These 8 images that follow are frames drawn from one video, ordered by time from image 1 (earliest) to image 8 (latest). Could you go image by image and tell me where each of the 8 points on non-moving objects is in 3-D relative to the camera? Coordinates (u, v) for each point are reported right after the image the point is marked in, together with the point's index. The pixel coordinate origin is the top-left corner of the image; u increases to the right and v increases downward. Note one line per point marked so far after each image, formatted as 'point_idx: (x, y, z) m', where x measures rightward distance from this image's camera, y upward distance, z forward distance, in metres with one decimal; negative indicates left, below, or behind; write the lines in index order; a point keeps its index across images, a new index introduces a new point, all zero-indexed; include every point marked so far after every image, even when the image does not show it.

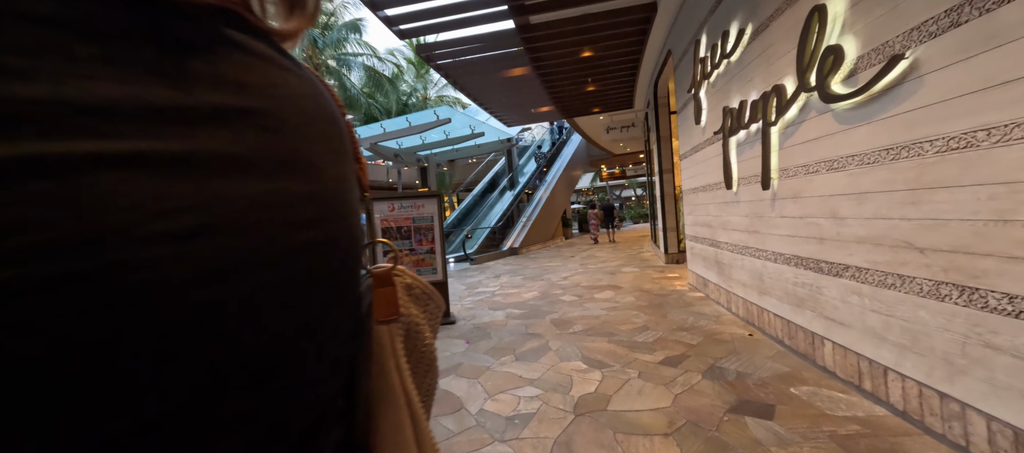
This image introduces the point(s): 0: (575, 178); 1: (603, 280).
0: (+2.7, +2.1, +17.3) m
1: (+1.5, -0.9, +6.5) m
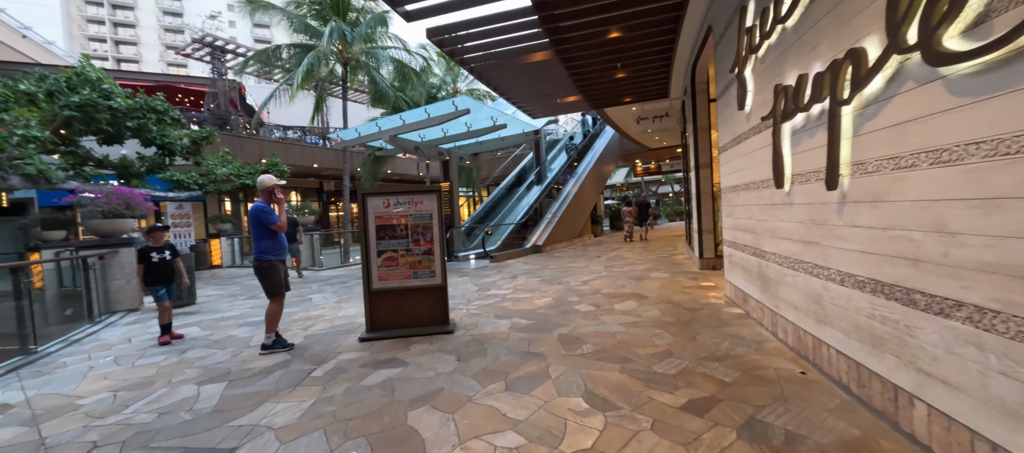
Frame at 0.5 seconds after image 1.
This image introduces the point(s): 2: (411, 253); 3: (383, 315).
0: (+3.9, +2.2, +16.5) m
1: (+1.7, -0.9, +5.8) m
2: (-1.1, -0.3, +4.4) m
3: (-1.4, -1.0, +4.5) m
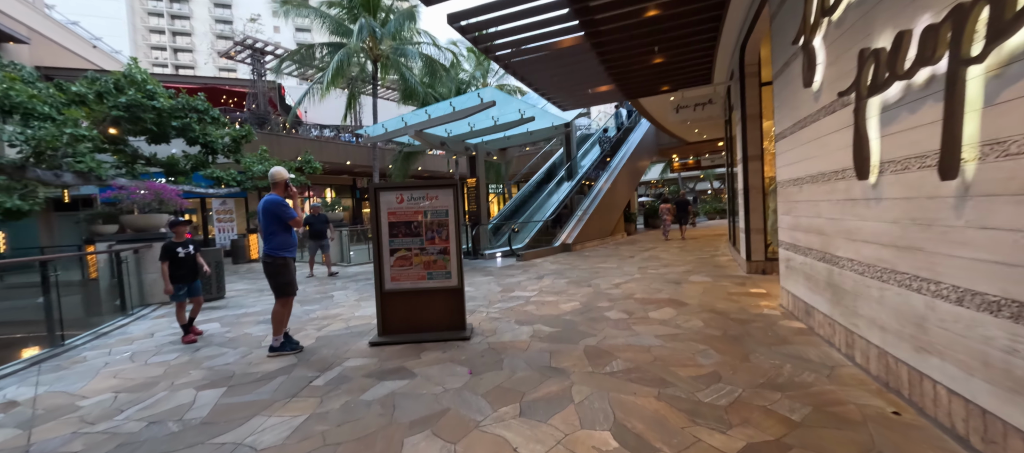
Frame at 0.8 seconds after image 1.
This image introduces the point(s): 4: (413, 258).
0: (+5.1, +2.3, +15.7) m
1: (+2.0, -0.9, +5.3) m
2: (-0.9, -0.3, +4.1) m
3: (-1.2, -1.0, +4.2) m
4: (-1.0, -0.3, +4.1) m
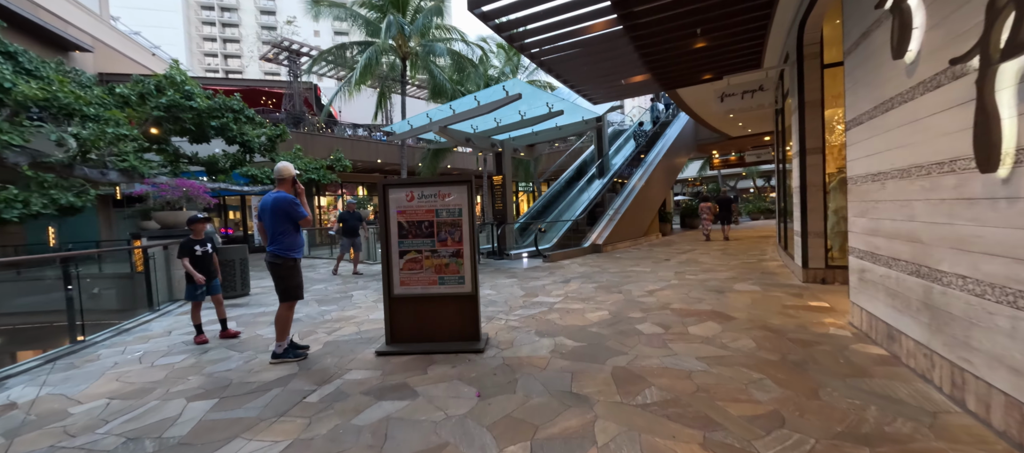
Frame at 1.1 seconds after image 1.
0: (+6.2, +2.3, +14.8) m
1: (+2.3, -0.9, +4.7) m
2: (-0.7, -0.3, +3.8) m
3: (-1.0, -1.0, +3.8) m
4: (-0.8, -0.3, +3.8) m
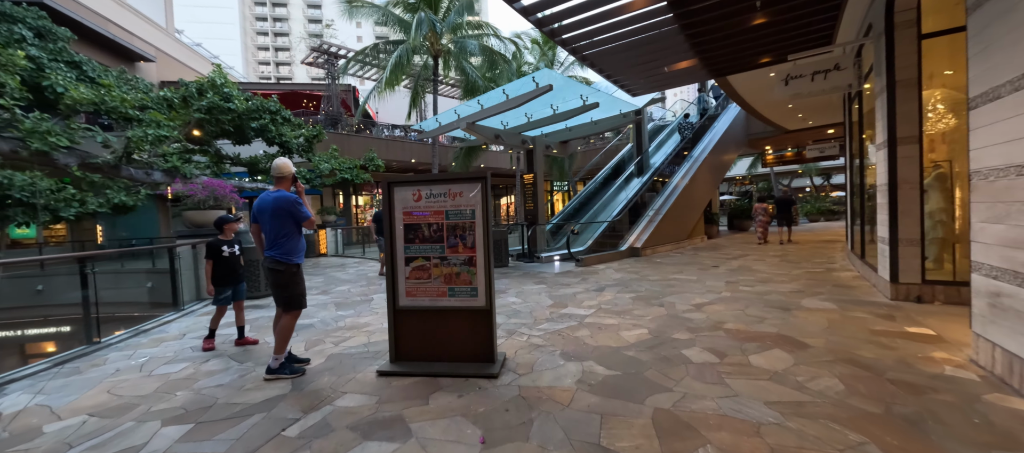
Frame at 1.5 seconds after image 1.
0: (+7.4, +2.2, +13.6) m
1: (+2.5, -0.9, +3.9) m
2: (-0.5, -0.3, +3.3) m
3: (-0.9, -1.0, +3.4) m
4: (-0.7, -0.3, +3.3) m
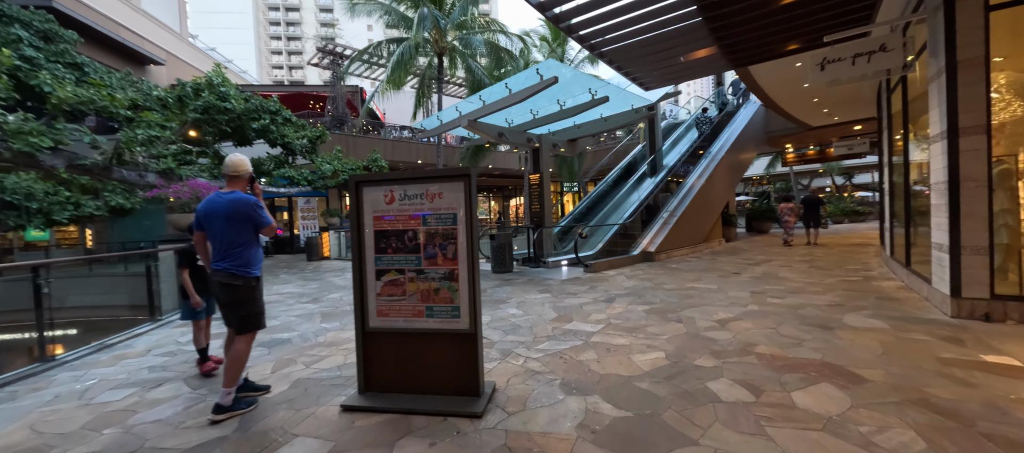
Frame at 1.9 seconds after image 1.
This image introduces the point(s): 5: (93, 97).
0: (+7.6, +2.1, +12.9) m
1: (+2.5, -1.0, +3.3) m
2: (-0.6, -0.3, +2.8) m
3: (-0.9, -1.0, +2.9) m
4: (-0.7, -0.4, +2.8) m
5: (-8.6, +2.6, +8.2) m
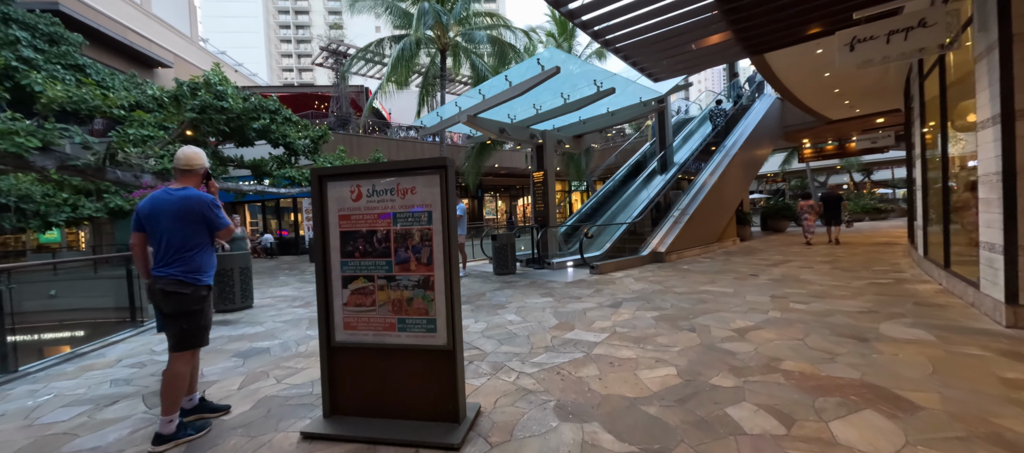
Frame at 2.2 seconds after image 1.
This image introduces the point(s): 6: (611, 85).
0: (+7.7, +2.2, +12.4) m
1: (+2.4, -1.0, +2.9) m
2: (-0.7, -0.3, +2.4) m
3: (-1.0, -1.0, +2.5) m
4: (-0.8, -0.4, +2.4) m
5: (-8.5, +2.6, +8.0) m
6: (+1.9, +2.7, +7.7) m
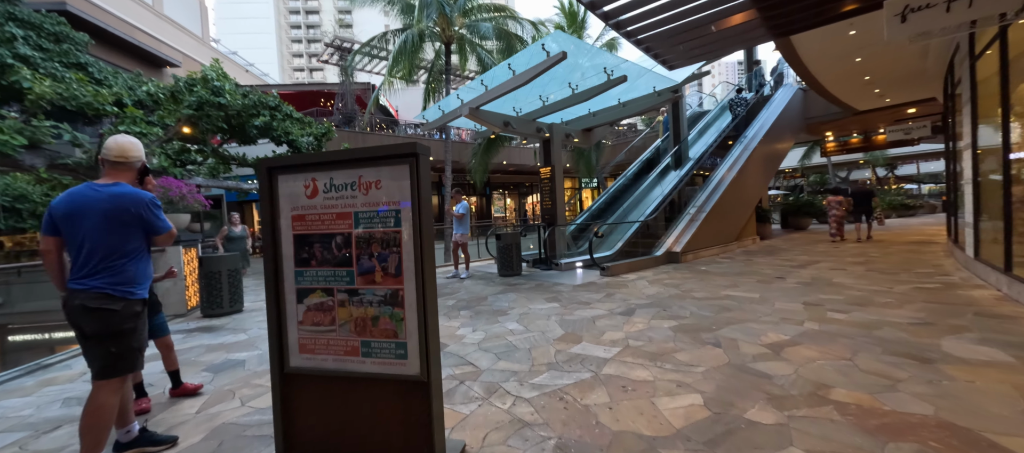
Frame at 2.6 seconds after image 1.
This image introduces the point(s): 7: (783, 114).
0: (+7.9, +2.2, +11.7) m
1: (+2.4, -1.0, +2.4) m
2: (-0.8, -0.4, +2.0) m
3: (-1.1, -1.0, +2.1) m
4: (-0.9, -0.4, +2.0) m
5: (-8.4, +2.6, +7.7) m
6: (+2.0, +2.8, +7.1) m
7: (+8.0, +3.3, +11.8) m
